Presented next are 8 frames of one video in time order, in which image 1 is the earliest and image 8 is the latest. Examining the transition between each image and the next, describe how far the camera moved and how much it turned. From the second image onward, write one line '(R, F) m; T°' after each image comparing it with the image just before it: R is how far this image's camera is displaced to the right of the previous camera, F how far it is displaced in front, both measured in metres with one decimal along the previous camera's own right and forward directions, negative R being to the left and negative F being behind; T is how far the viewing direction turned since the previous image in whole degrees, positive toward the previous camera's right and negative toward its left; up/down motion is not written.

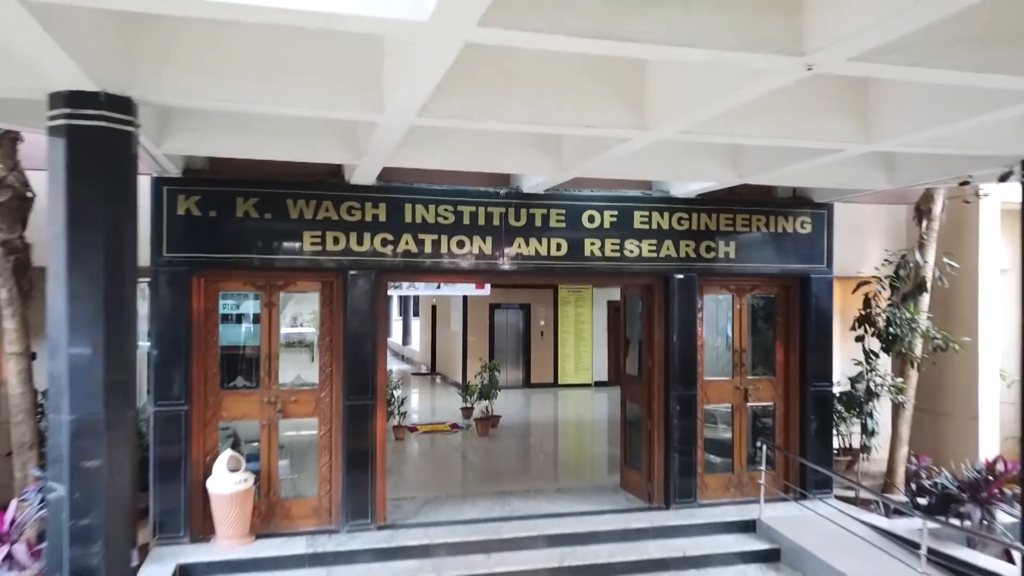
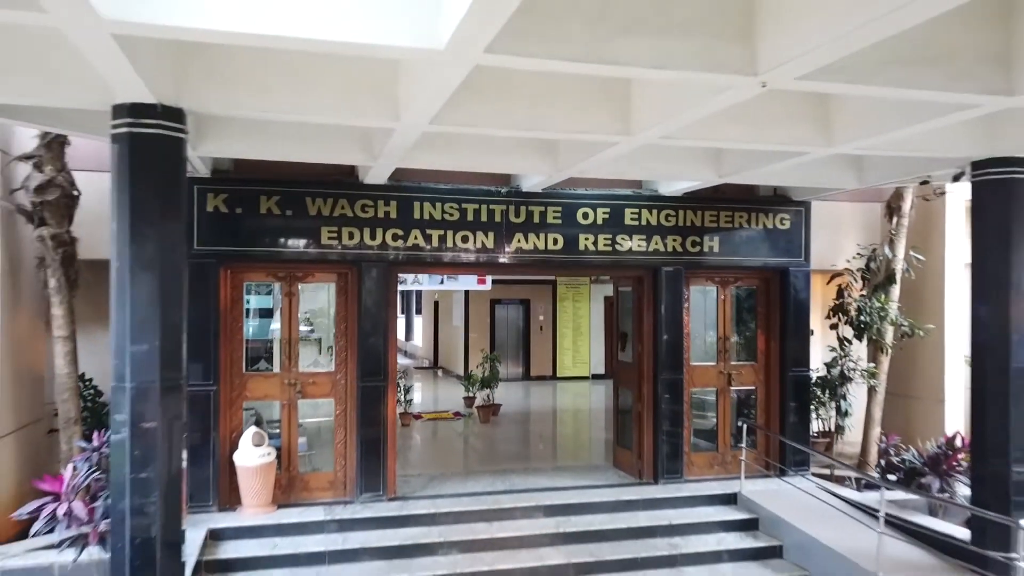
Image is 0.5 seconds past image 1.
(0.0, -0.5) m; 0°
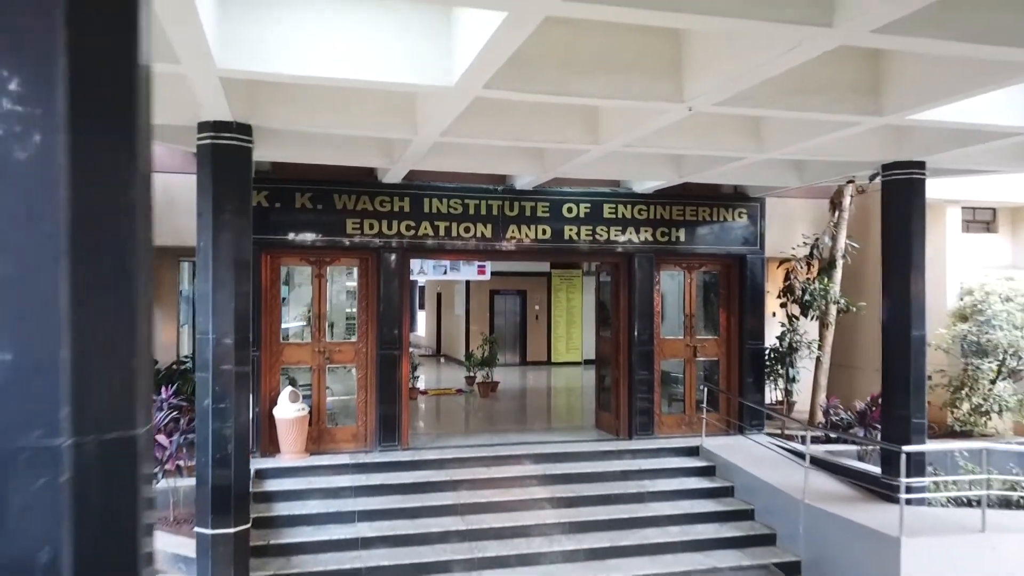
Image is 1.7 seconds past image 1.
(0.0, -1.1) m; 0°
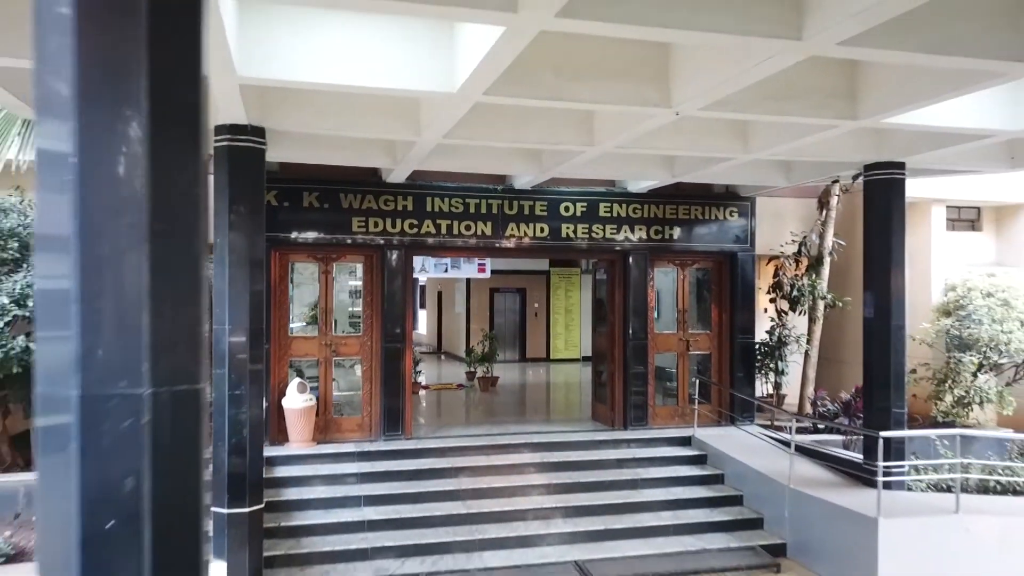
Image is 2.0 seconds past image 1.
(0.0, -0.3) m; 0°
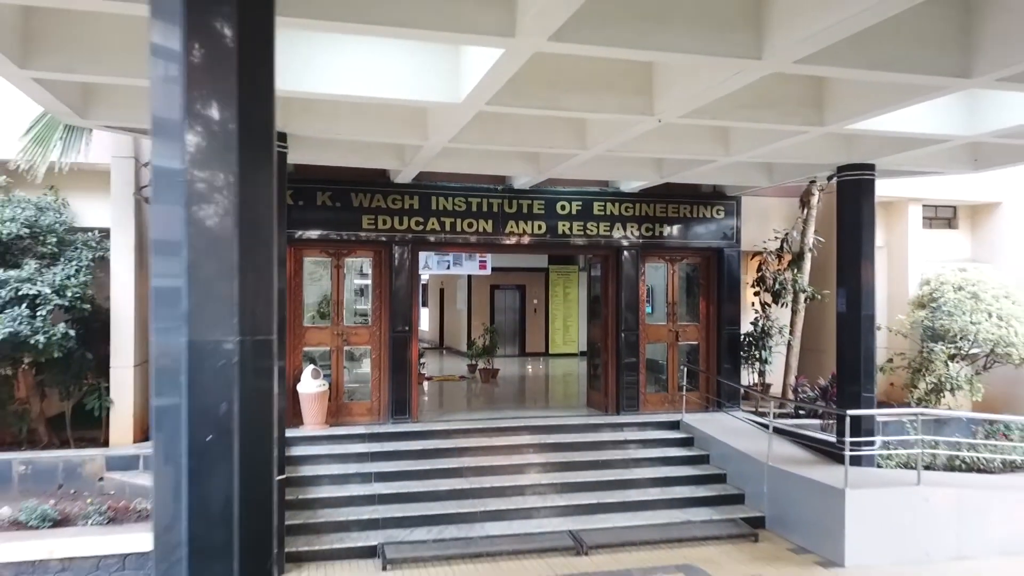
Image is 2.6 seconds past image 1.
(0.0, -0.5) m; 0°
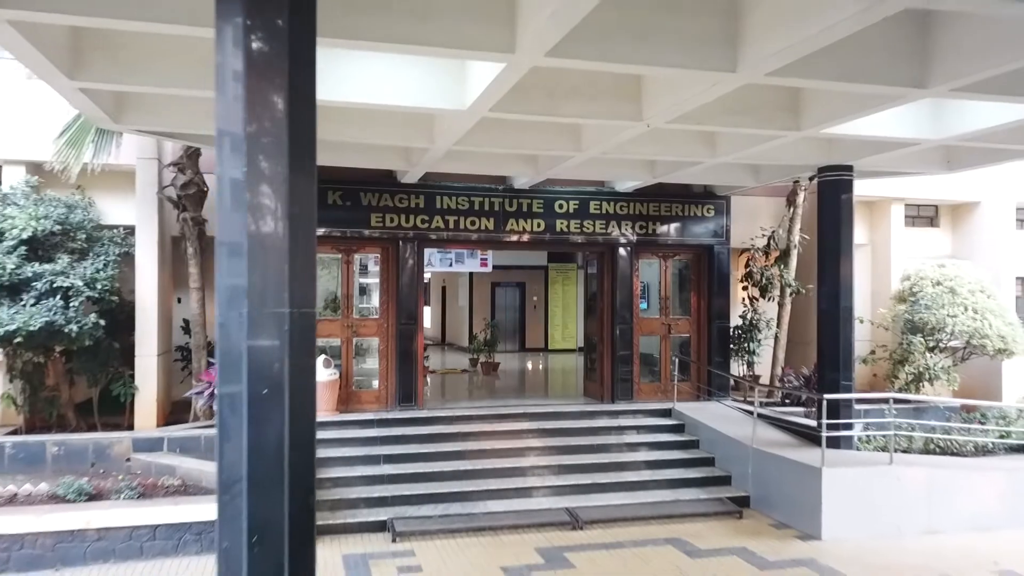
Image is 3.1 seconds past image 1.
(0.0, -0.5) m; 0°
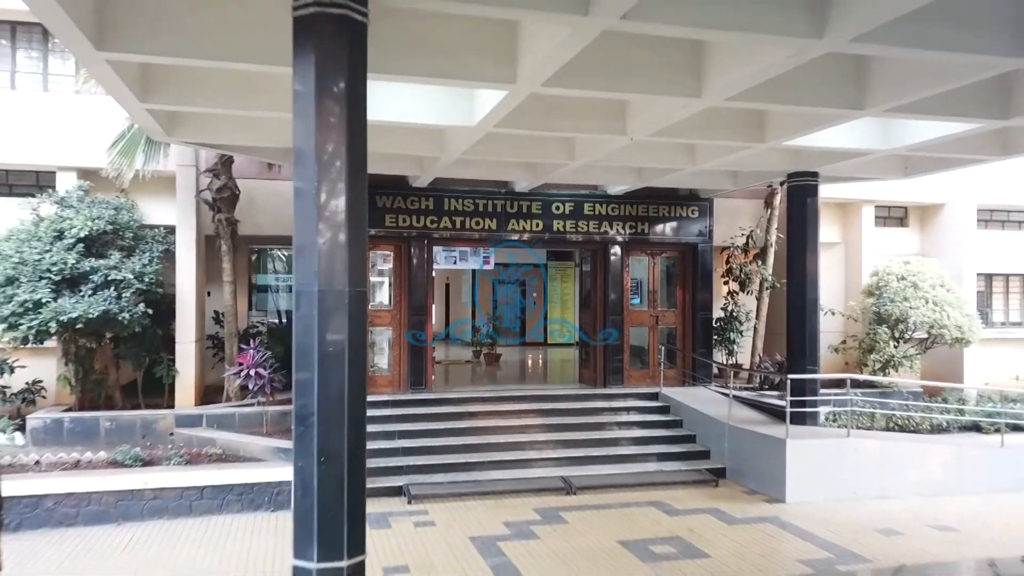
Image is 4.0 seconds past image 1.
(0.0, -0.9) m; 0°
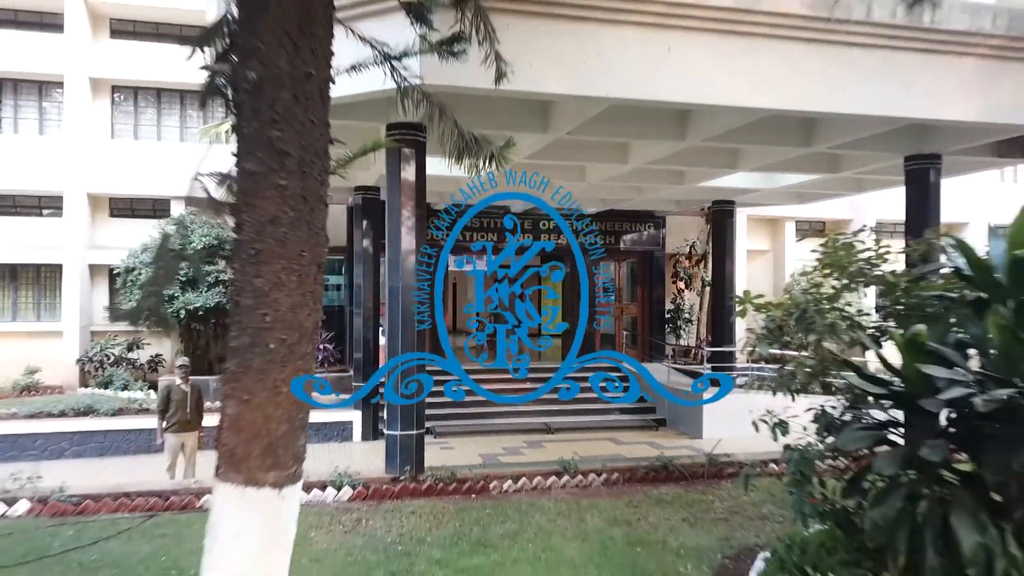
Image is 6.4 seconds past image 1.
(+0.1, -3.0) m; 0°
